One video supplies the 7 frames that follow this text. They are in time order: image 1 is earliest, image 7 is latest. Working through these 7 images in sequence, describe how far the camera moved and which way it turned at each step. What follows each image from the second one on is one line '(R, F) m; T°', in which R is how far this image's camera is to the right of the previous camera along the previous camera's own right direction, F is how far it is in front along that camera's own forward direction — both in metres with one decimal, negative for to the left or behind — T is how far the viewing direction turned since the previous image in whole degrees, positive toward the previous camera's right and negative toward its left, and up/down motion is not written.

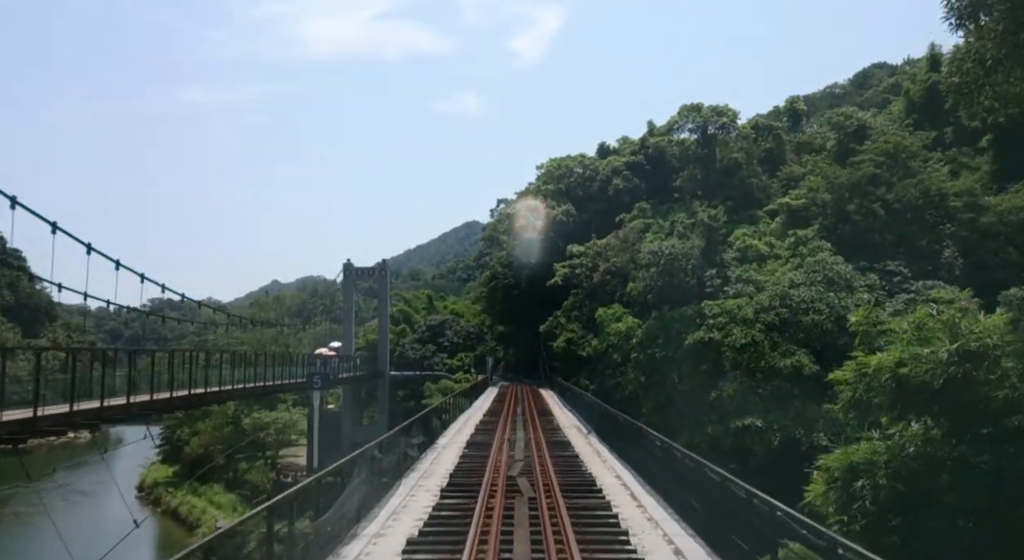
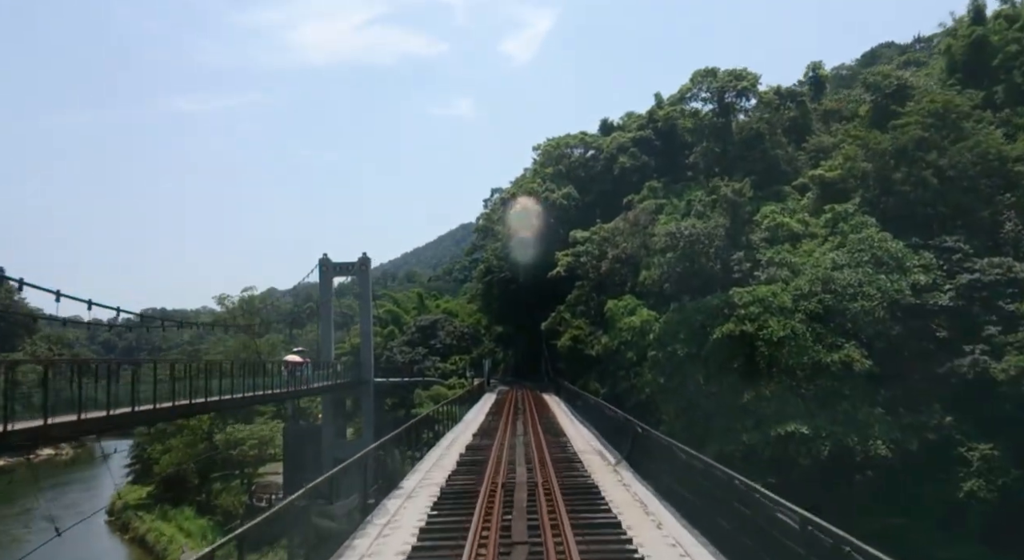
(+0.1, +4.0) m; 0°
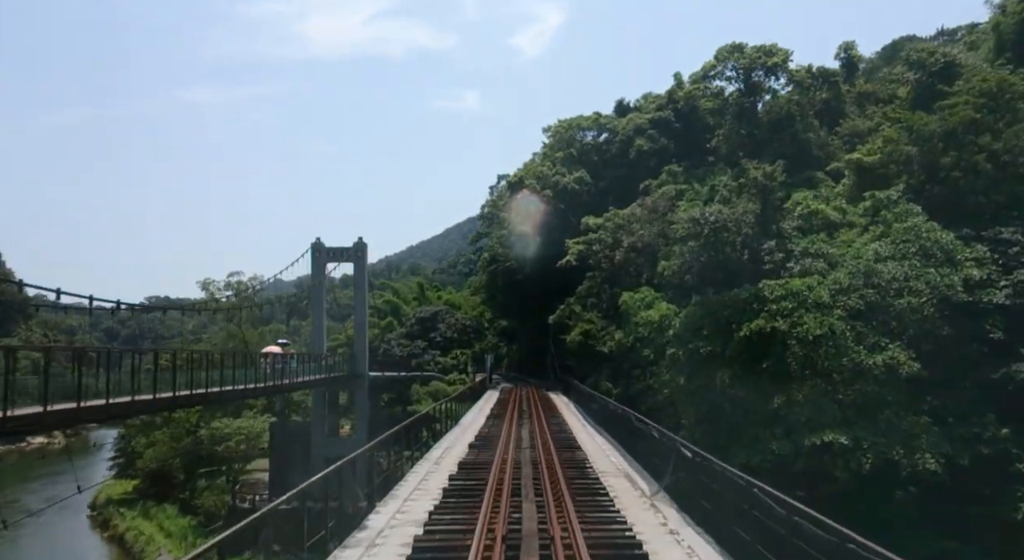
(0.0, +2.3) m; 0°
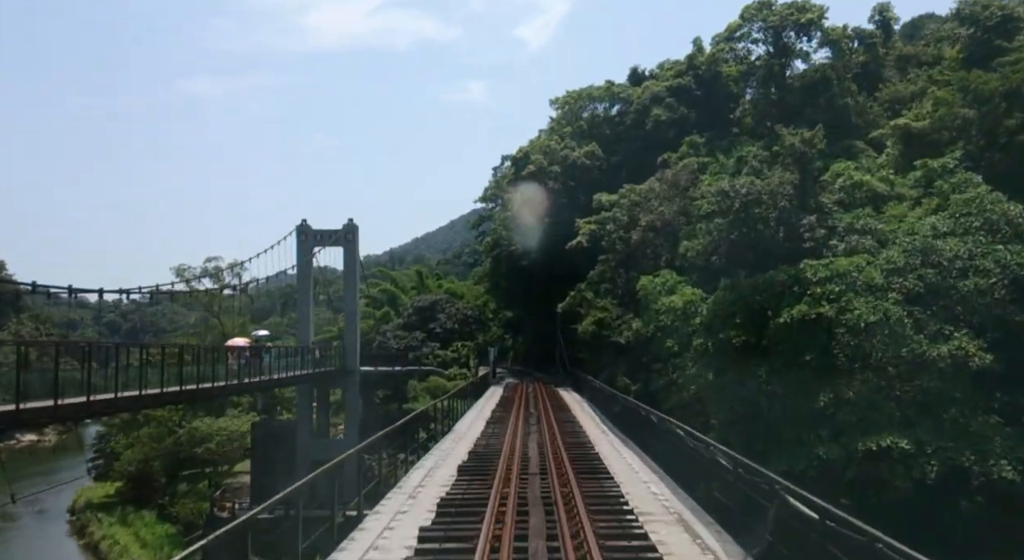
(0.0, +2.8) m; 0°
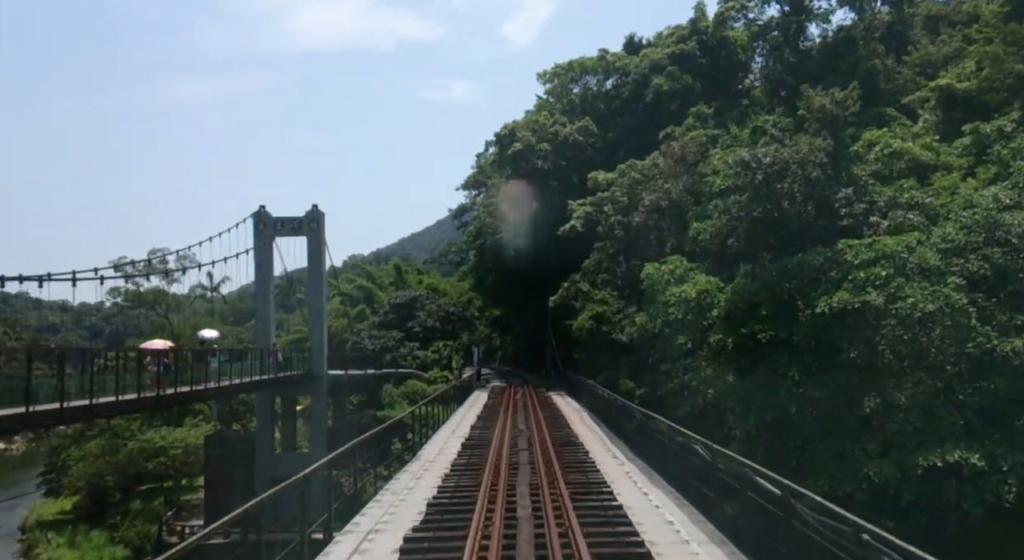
(+0.1, +3.1) m; +1°
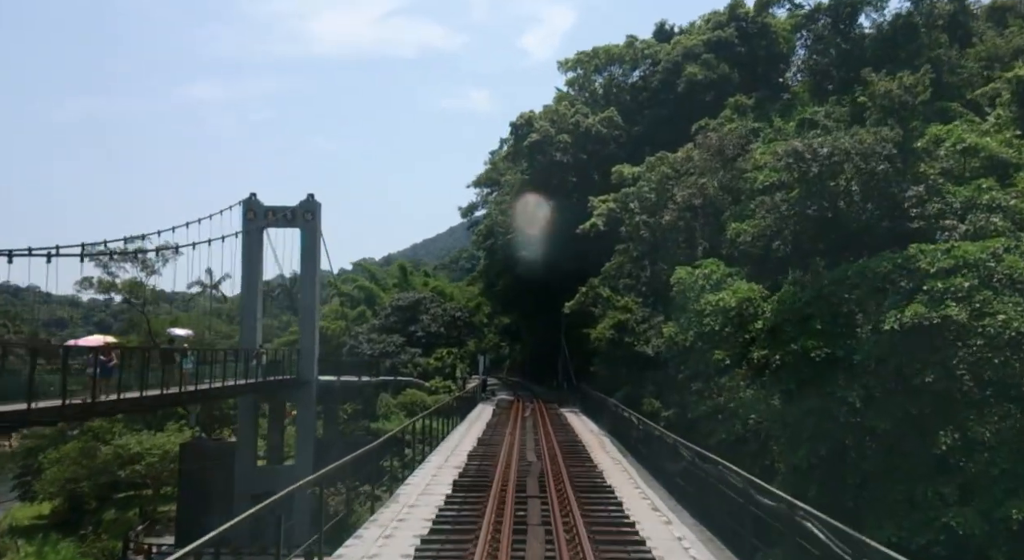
(0.0, +2.3) m; -1°
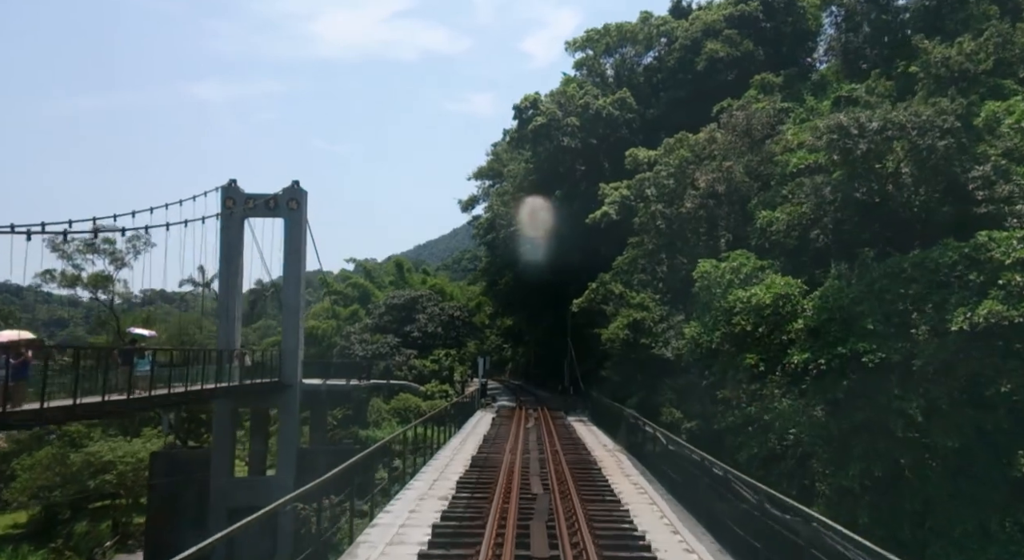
(0.0, +2.0) m; 0°
